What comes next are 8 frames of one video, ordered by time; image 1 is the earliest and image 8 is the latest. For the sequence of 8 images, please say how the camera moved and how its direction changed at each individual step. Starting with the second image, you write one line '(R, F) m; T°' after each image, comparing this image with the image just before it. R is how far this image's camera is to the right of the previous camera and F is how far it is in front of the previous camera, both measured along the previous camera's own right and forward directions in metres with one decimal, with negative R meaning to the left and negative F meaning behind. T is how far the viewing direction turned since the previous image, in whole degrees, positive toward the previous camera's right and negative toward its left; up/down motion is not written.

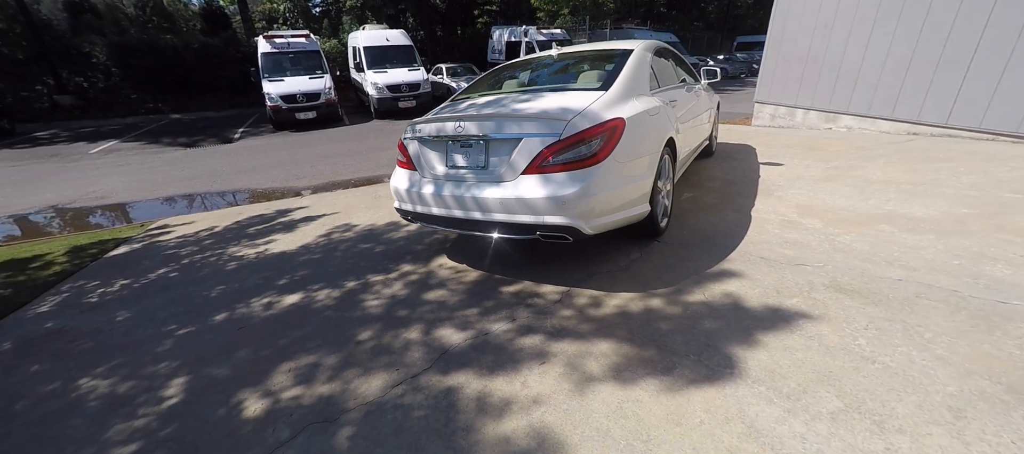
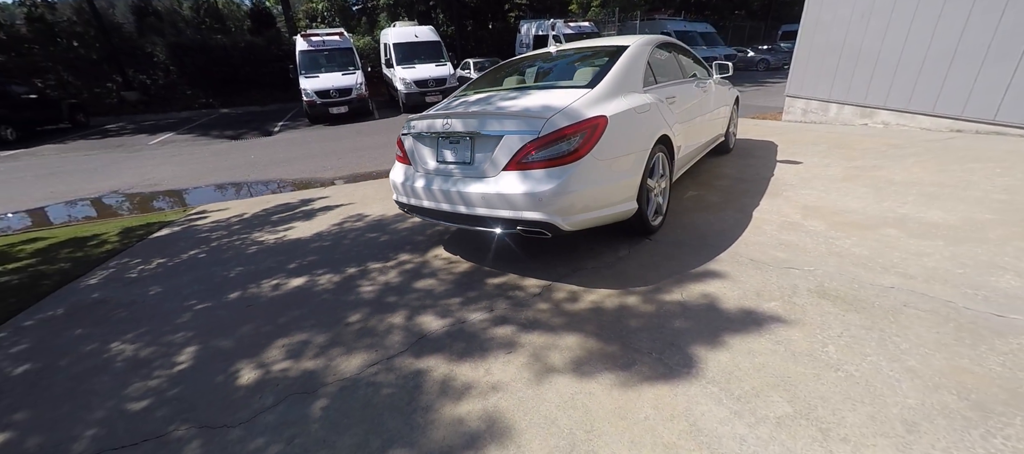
(+0.4, -0.1) m; -5°
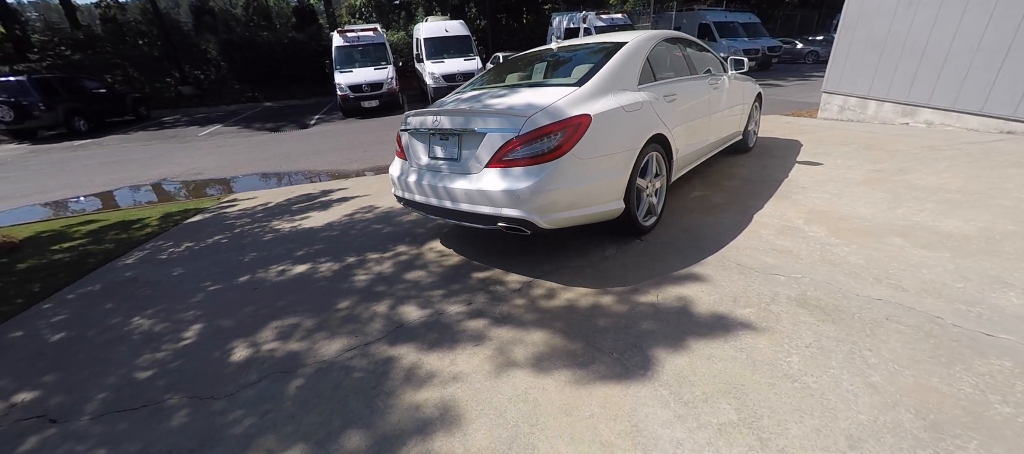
(+0.4, -0.1) m; -5°
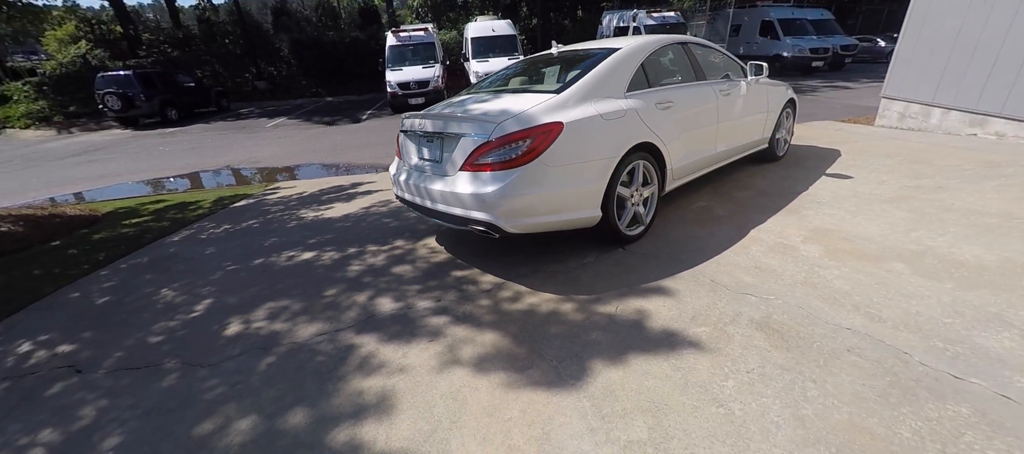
(+0.6, 0.0) m; -8°
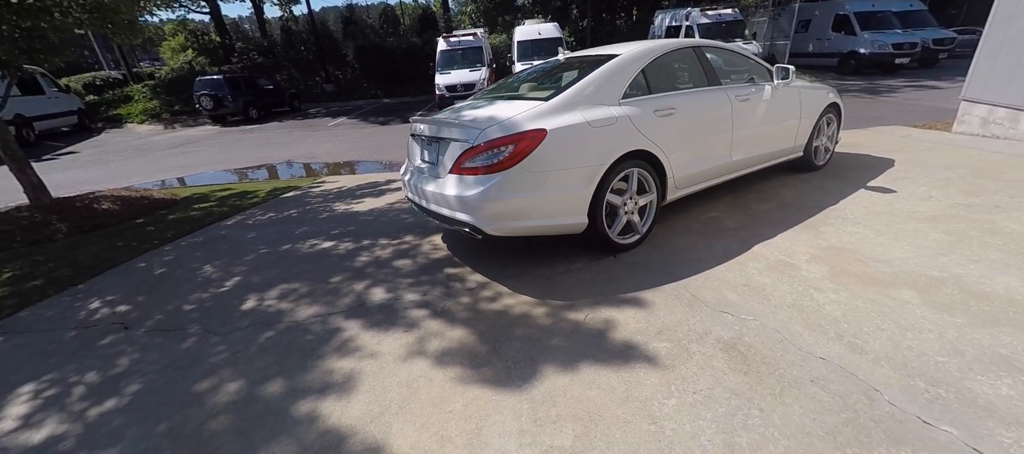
(+0.5, 0.0) m; -8°
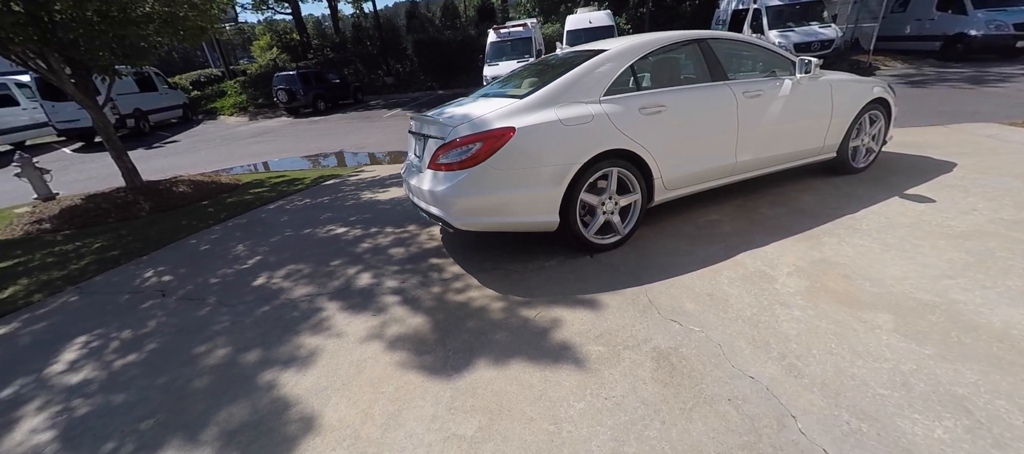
(+0.7, 0.0) m; -9°
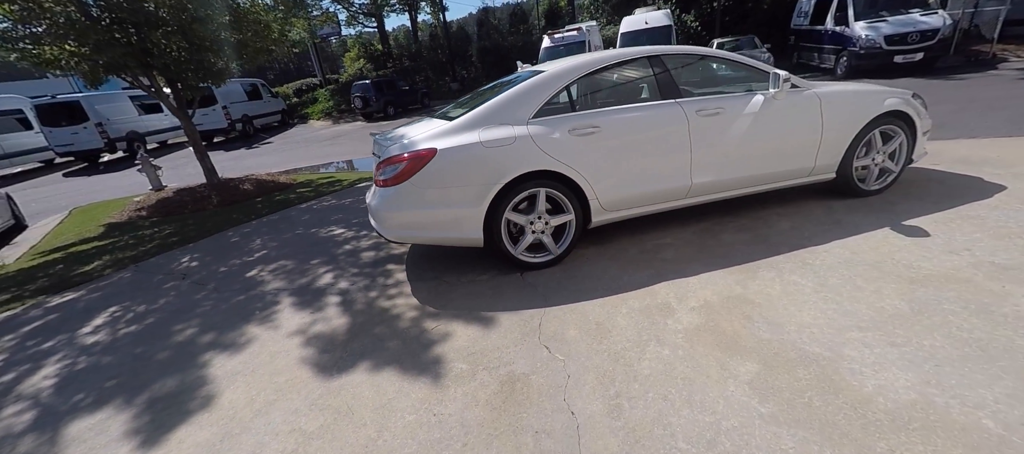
(+1.2, 0.0) m; -11°
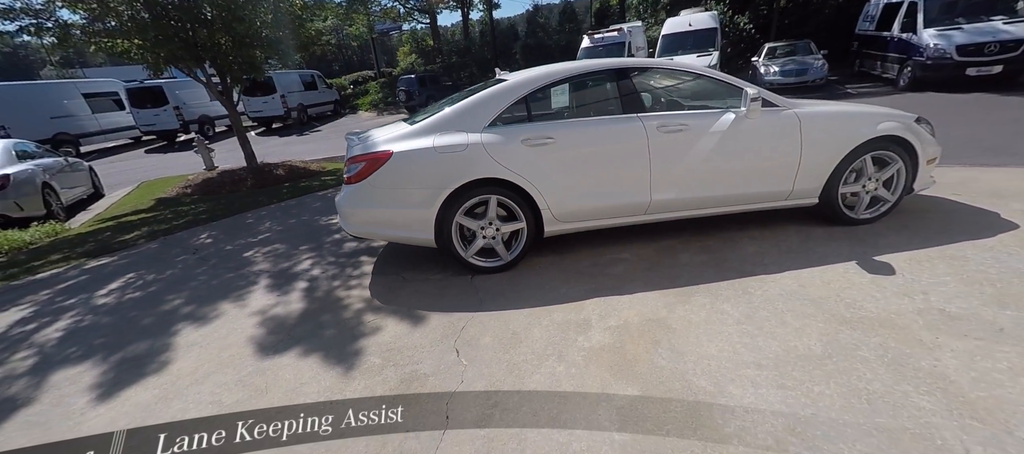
(+0.7, 0.0) m; -7°
